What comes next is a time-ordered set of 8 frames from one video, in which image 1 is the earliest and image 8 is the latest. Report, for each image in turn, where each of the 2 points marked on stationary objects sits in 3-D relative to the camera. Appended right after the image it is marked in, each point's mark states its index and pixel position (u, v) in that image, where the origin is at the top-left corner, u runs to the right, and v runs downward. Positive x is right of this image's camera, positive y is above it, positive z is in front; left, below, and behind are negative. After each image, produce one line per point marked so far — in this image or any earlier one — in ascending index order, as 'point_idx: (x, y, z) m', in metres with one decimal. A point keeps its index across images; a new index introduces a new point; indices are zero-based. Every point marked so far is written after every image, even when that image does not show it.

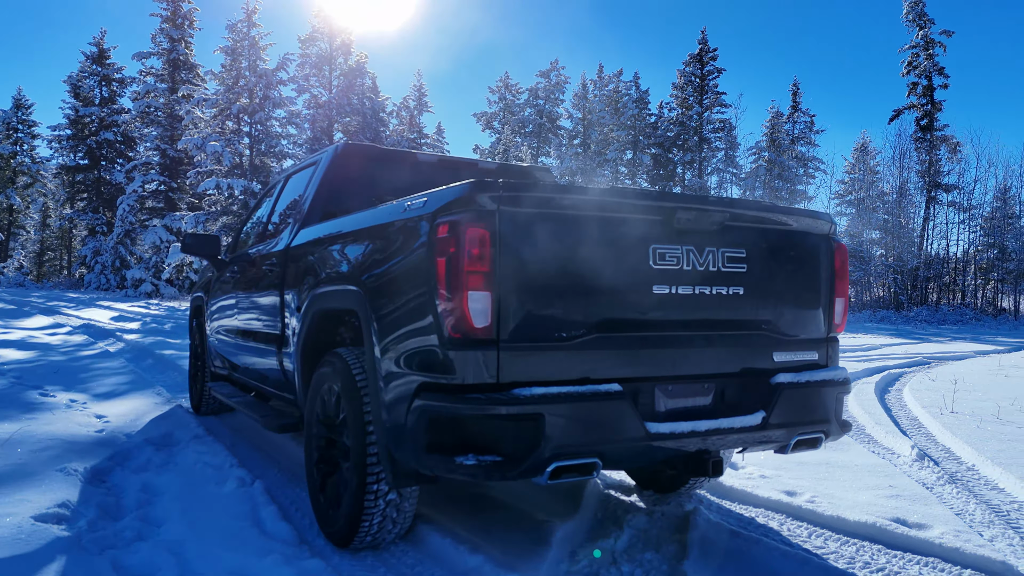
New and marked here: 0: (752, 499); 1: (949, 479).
0: (+1.4, -1.2, +3.3) m
1: (+2.9, -1.3, +3.9) m
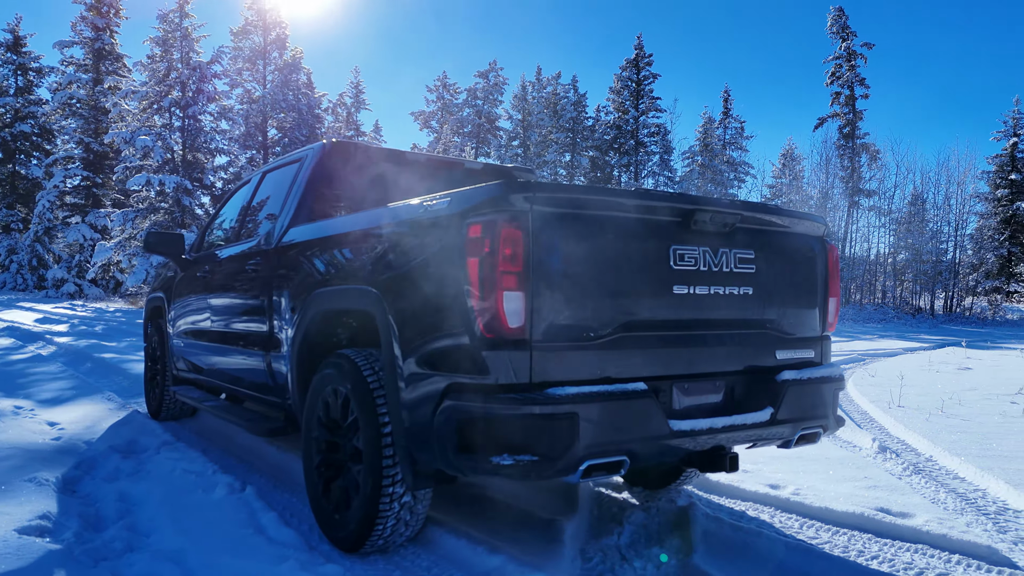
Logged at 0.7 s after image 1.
0: (+1.3, -1.2, +3.4) m
1: (+2.8, -1.3, +4.1) m
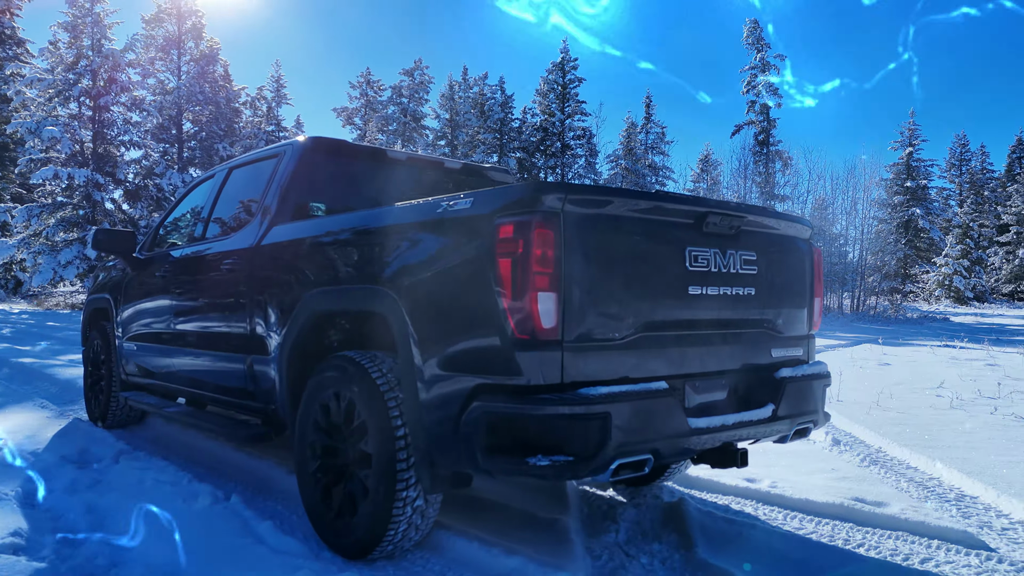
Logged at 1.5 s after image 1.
0: (+1.3, -1.2, +3.5) m
1: (+2.6, -1.3, +4.4) m
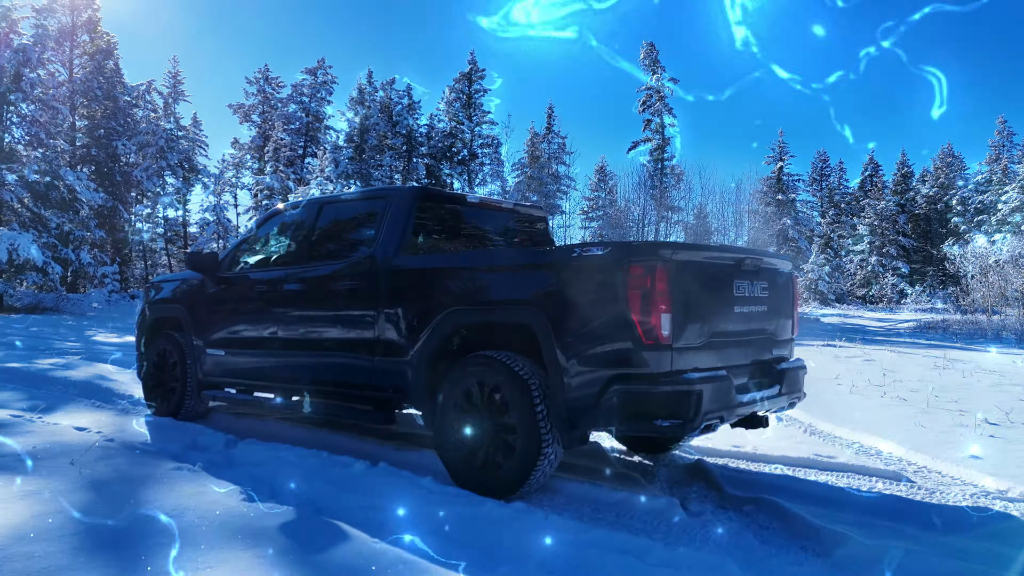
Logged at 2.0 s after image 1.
0: (+1.6, -1.3, +4.7) m
1: (+2.9, -1.4, +5.7) m
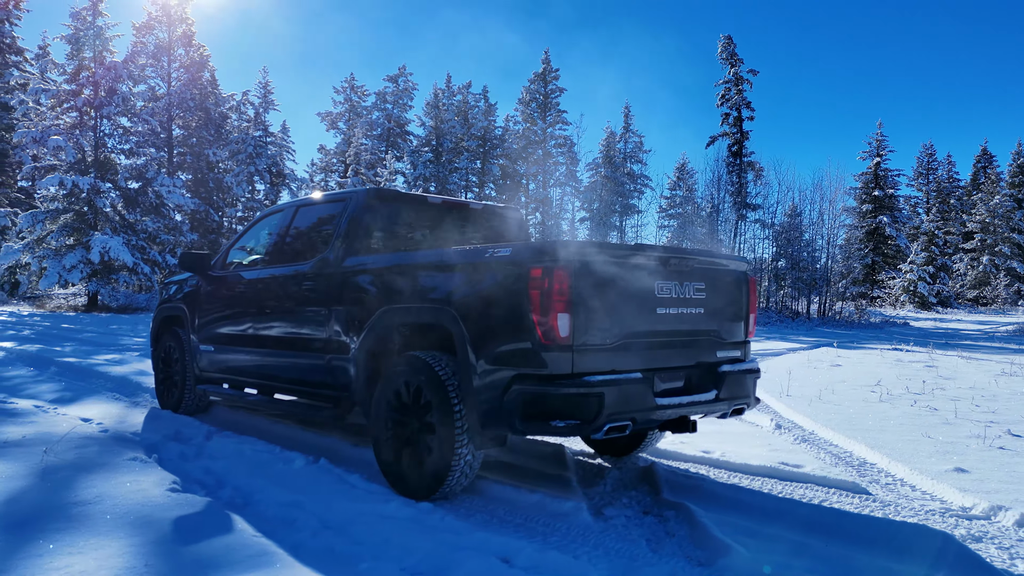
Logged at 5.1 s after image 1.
0: (+1.3, -1.3, +4.6) m
1: (+2.7, -1.4, +5.5) m
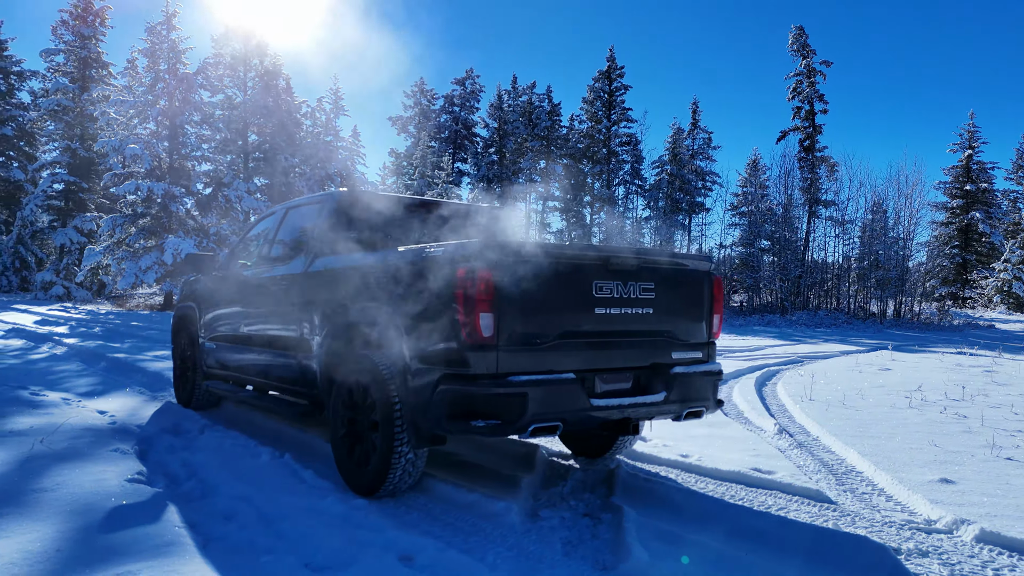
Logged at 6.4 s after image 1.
0: (+1.1, -1.3, +4.5) m
1: (+2.5, -1.4, +5.2) m
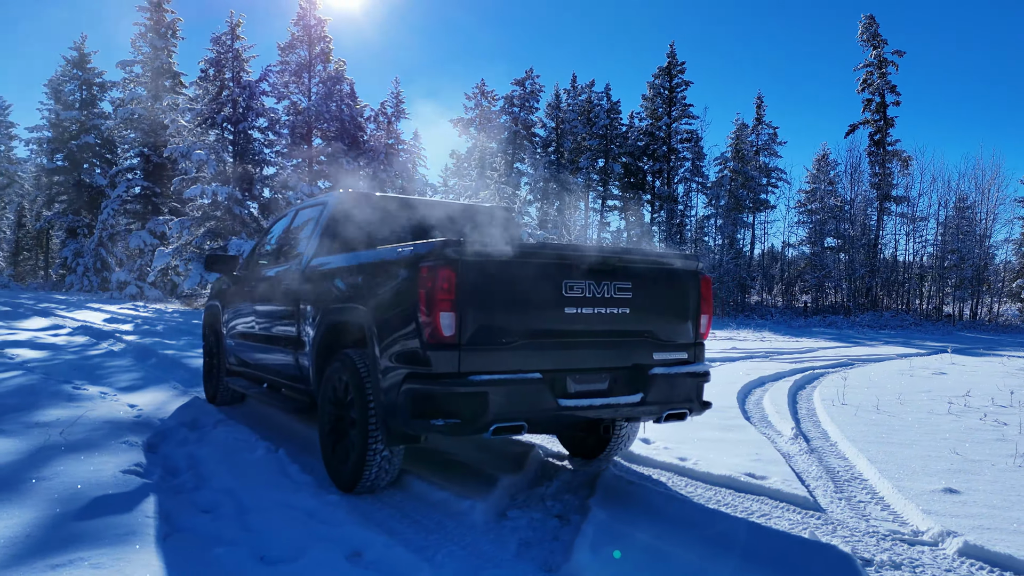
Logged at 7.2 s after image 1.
0: (+1.0, -1.3, +4.4) m
1: (+2.5, -1.4, +5.0) m
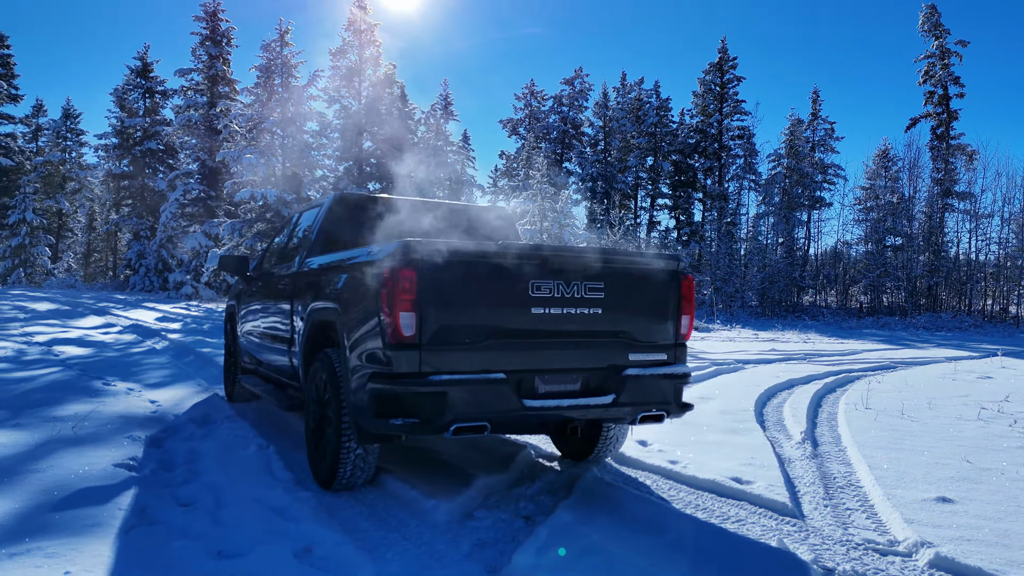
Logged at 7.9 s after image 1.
0: (+0.9, -1.3, +4.3) m
1: (+2.5, -1.4, +4.9) m
